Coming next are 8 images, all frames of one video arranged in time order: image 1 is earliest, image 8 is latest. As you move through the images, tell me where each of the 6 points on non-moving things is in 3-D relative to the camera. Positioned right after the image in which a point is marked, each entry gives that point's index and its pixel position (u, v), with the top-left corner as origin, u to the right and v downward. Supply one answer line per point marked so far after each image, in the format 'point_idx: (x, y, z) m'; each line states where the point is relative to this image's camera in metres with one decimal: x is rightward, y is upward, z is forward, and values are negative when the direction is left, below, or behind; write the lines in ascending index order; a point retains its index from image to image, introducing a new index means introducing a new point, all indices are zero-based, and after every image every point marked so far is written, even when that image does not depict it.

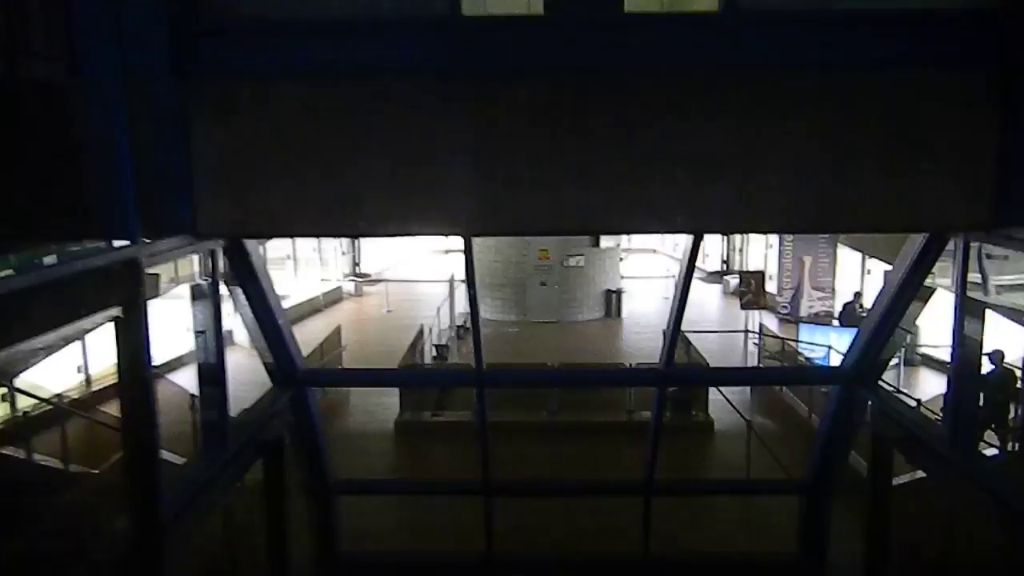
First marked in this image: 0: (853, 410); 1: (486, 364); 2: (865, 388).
0: (+2.8, -1.0, +6.0) m
1: (-0.2, -0.6, +6.2) m
2: (+2.7, -0.8, +5.7) m
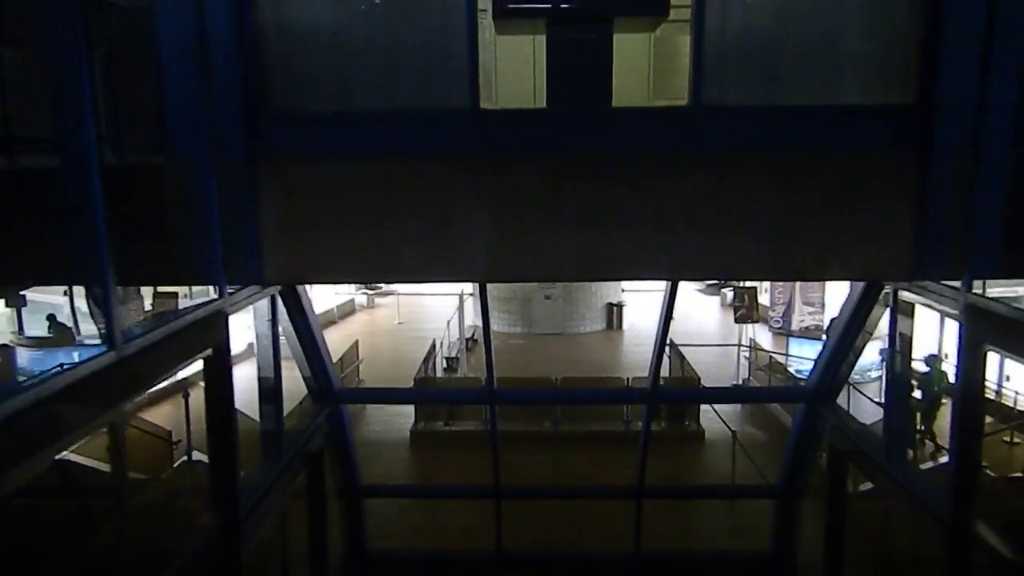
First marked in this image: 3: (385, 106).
0: (+2.8, -1.3, +6.9) m
1: (-0.1, -0.9, +7.1) m
2: (+2.8, -1.1, +6.6) m
3: (-0.9, +1.2, +4.8) m
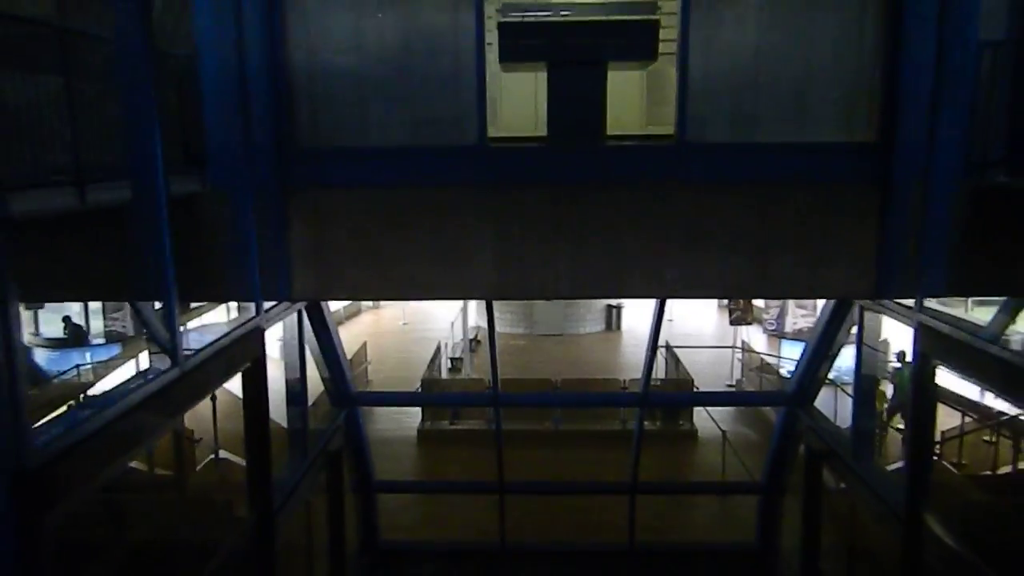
0: (+2.9, -1.4, +7.4) m
1: (-0.1, -1.0, +7.6) m
2: (+2.8, -1.2, +7.1) m
3: (-0.8, +1.0, +5.4) m
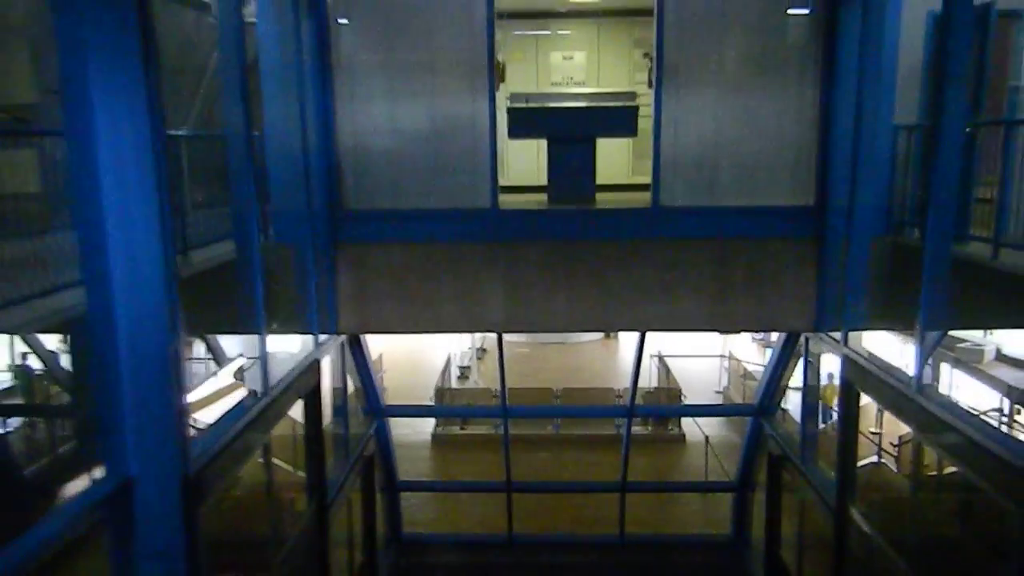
0: (+2.9, -1.7, +8.6) m
1: (0.0, -1.3, +8.8) m
2: (+2.9, -1.5, +8.3) m
3: (-0.8, +0.7, +6.6) m
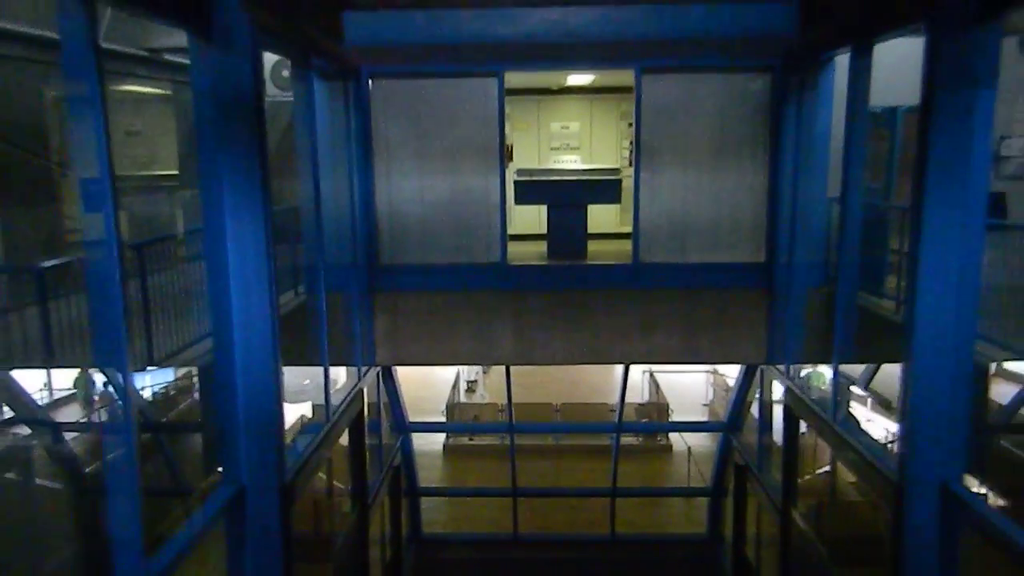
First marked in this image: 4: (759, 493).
0: (+3.0, -2.2, +10.0) m
1: (0.0, -1.8, +10.2) m
2: (+3.0, -1.9, +9.7) m
3: (-0.7, +0.3, +8.0) m
4: (+2.9, -2.4, +8.4) m
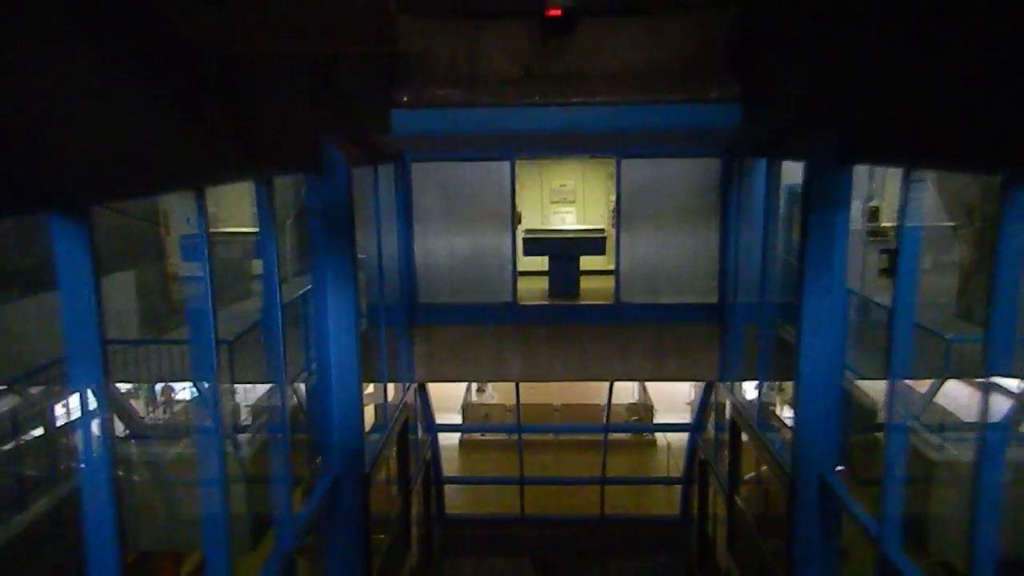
0: (+3.1, -2.6, +12.3) m
1: (+0.2, -2.2, +12.5) m
2: (+3.1, -2.4, +12.0) m
3: (-0.6, -0.2, +10.2) m
4: (+3.0, -2.8, +10.7) m
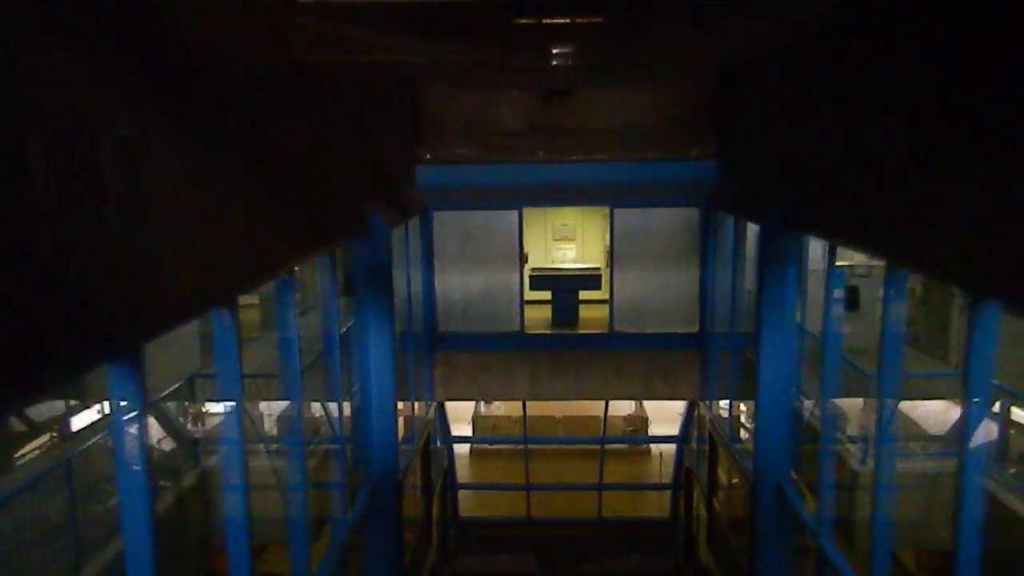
0: (+3.3, -3.1, +13.8) m
1: (+0.3, -2.8, +14.0) m
2: (+3.2, -2.9, +13.5) m
3: (-0.5, -0.7, +11.8) m
4: (+3.1, -3.3, +12.2) m
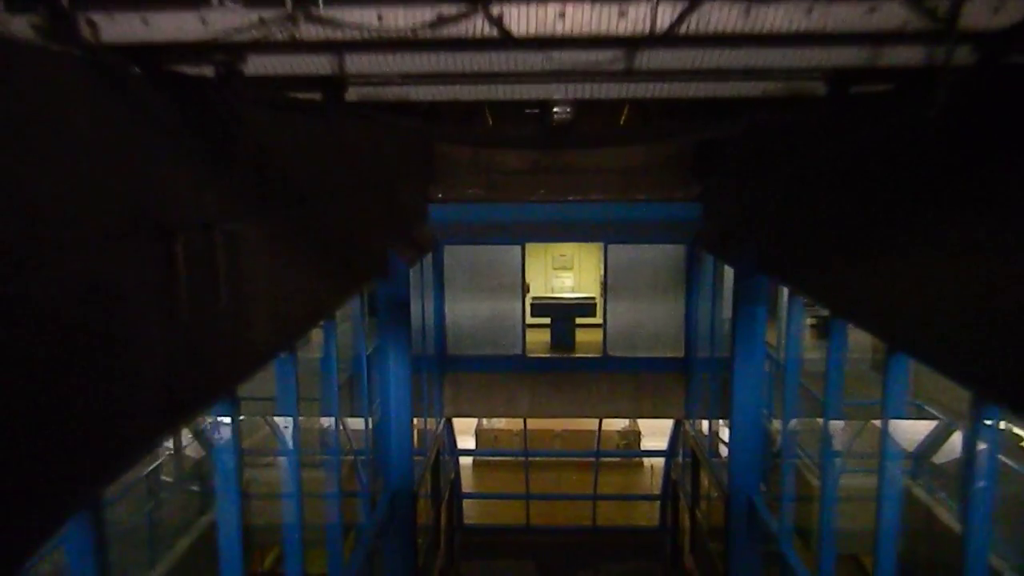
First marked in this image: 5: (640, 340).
0: (+3.3, -3.6, +14.9) m
1: (+0.3, -3.3, +15.2) m
2: (+3.3, -3.4, +14.7) m
3: (-0.4, -1.2, +13.0) m
4: (+3.1, -3.8, +13.4) m
5: (+2.3, -0.9, +12.9) m
